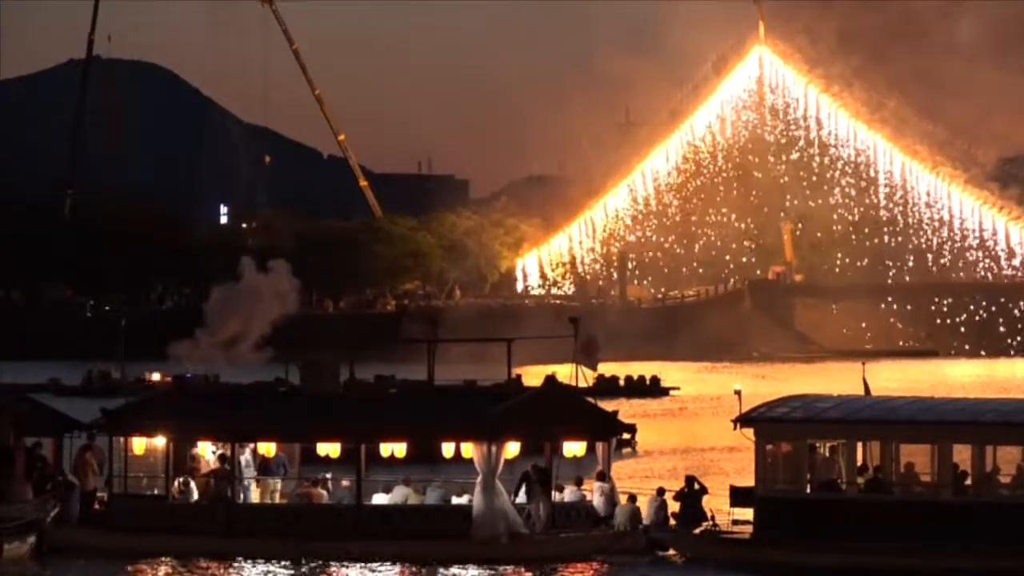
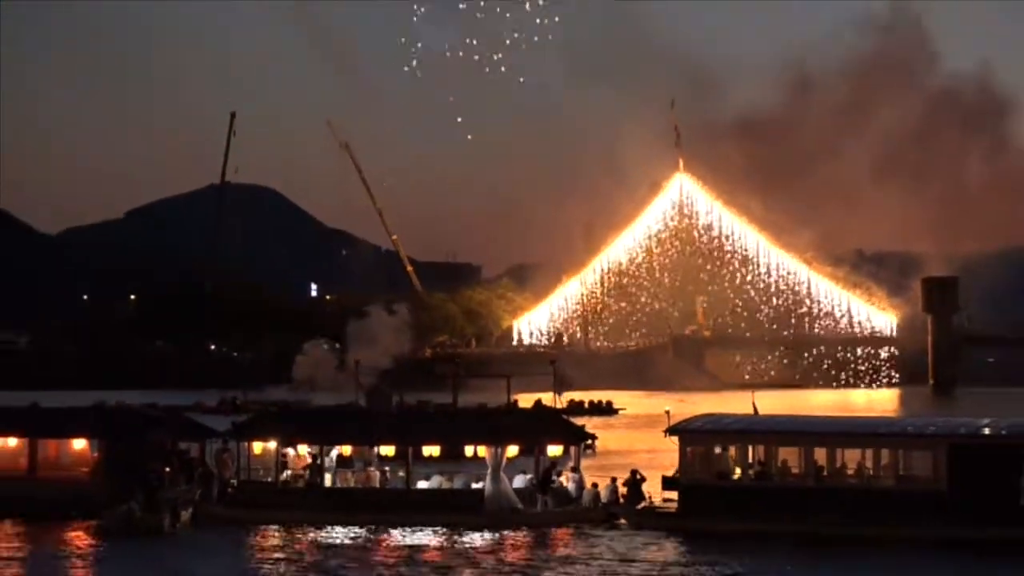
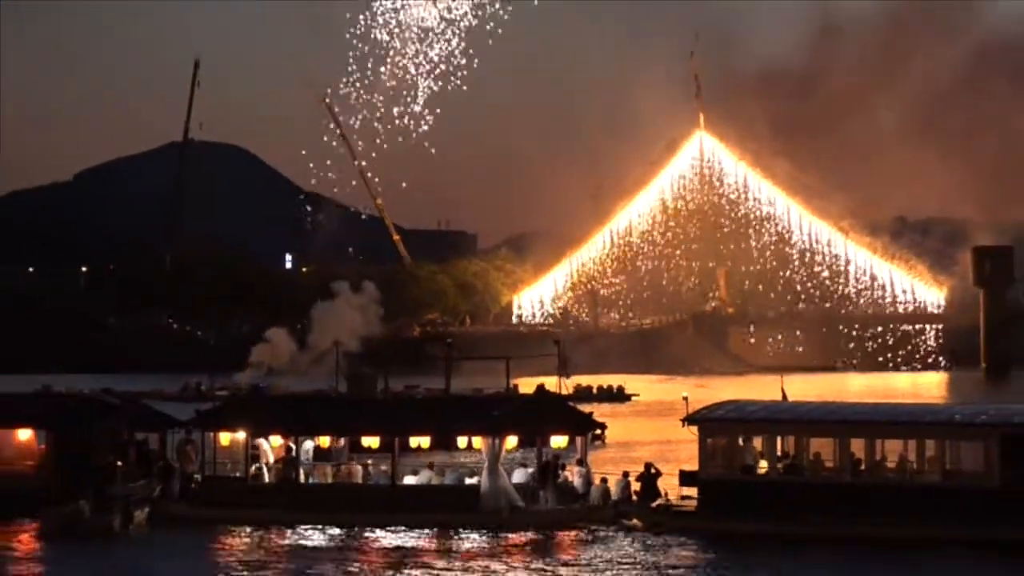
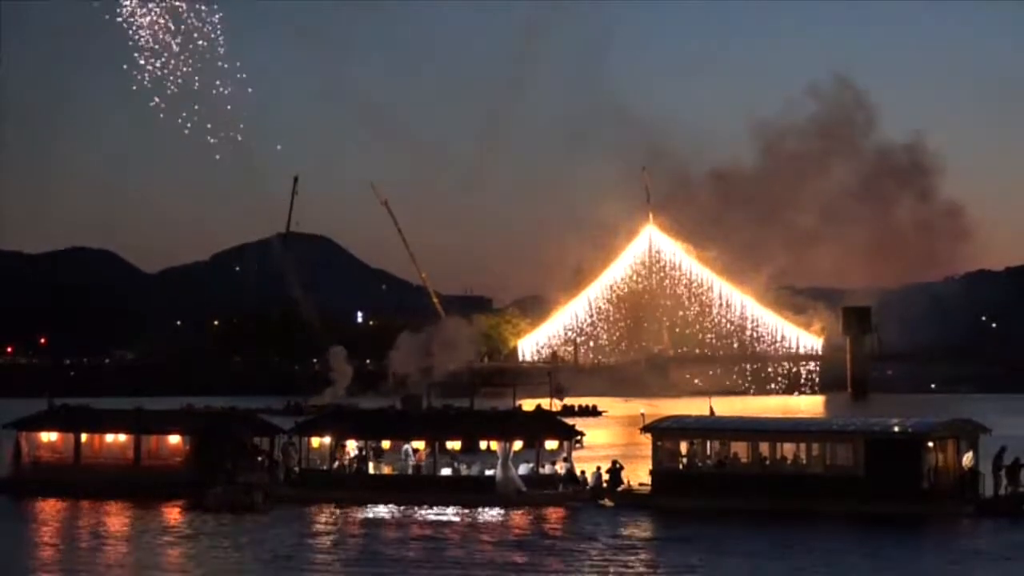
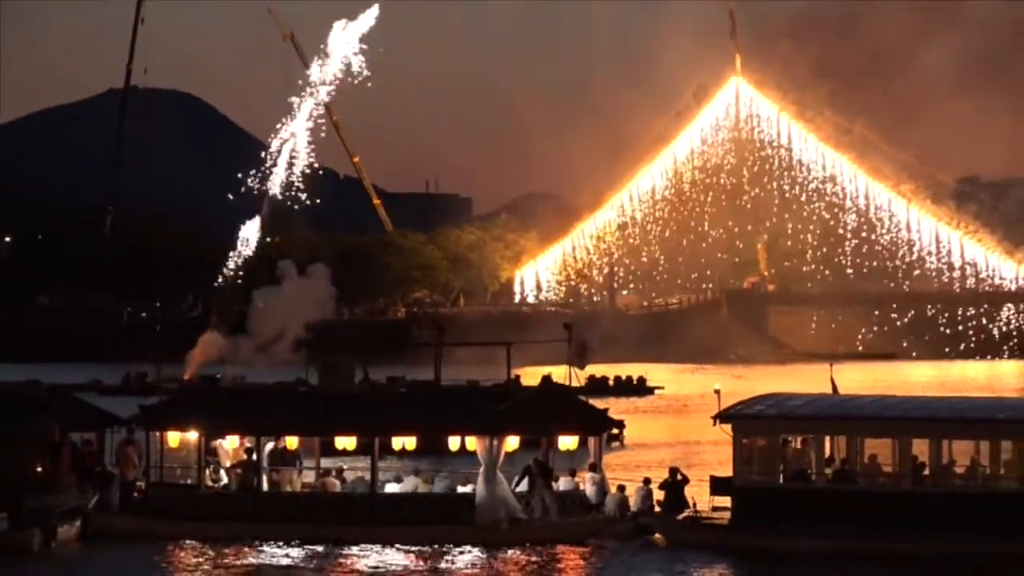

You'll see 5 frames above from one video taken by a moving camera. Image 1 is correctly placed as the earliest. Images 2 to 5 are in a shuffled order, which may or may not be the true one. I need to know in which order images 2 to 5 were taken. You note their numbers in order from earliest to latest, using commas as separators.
5, 3, 2, 4
